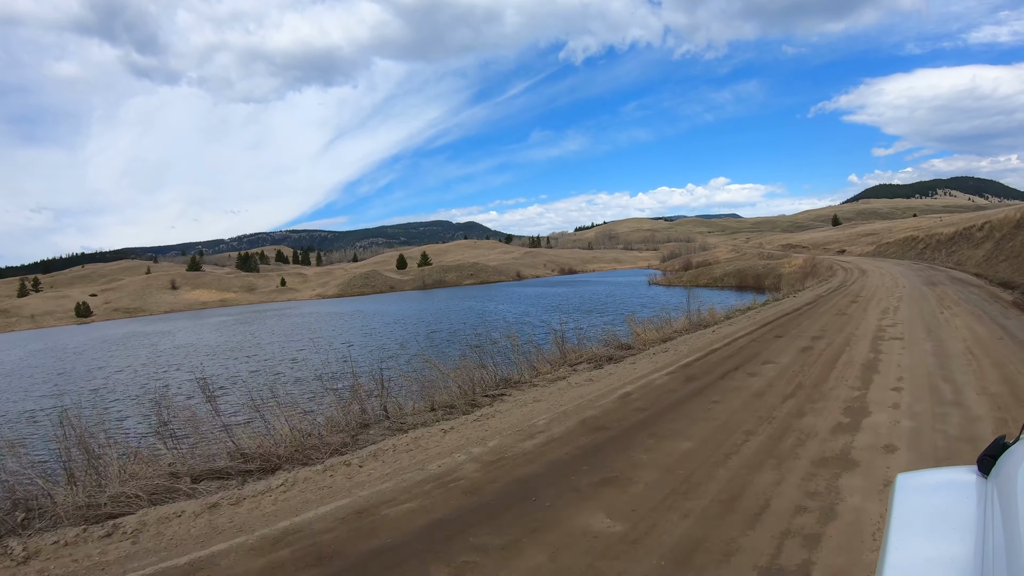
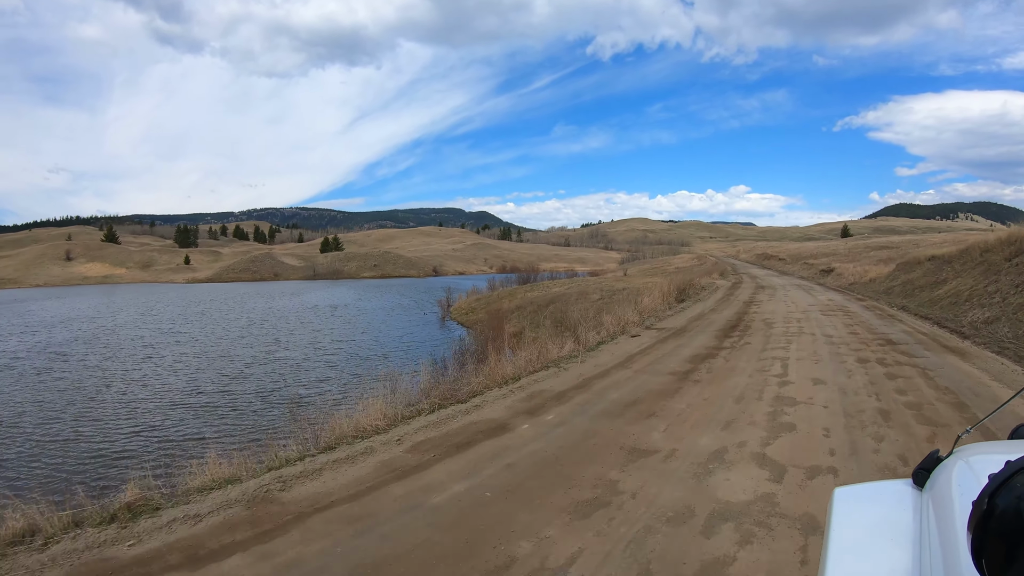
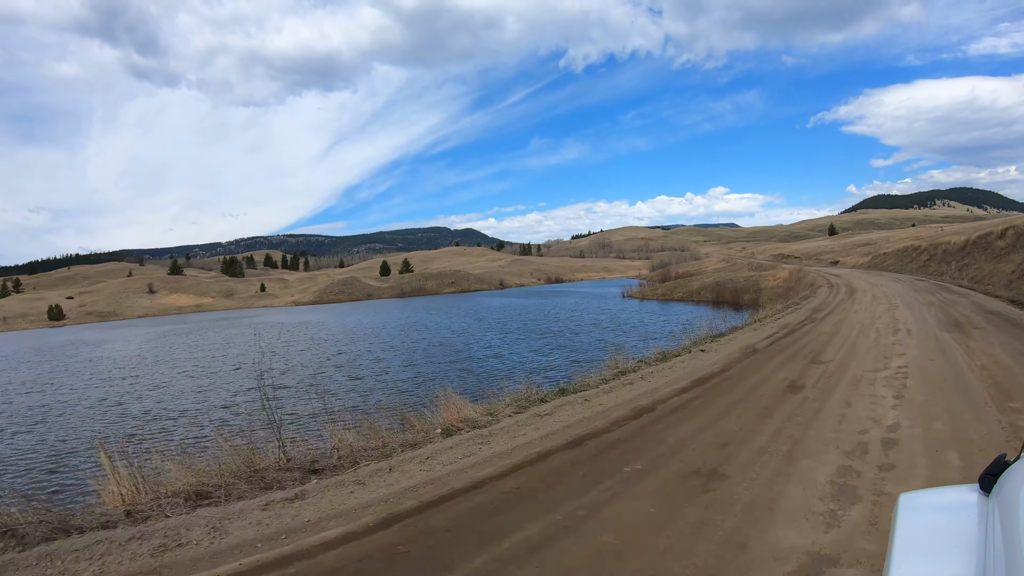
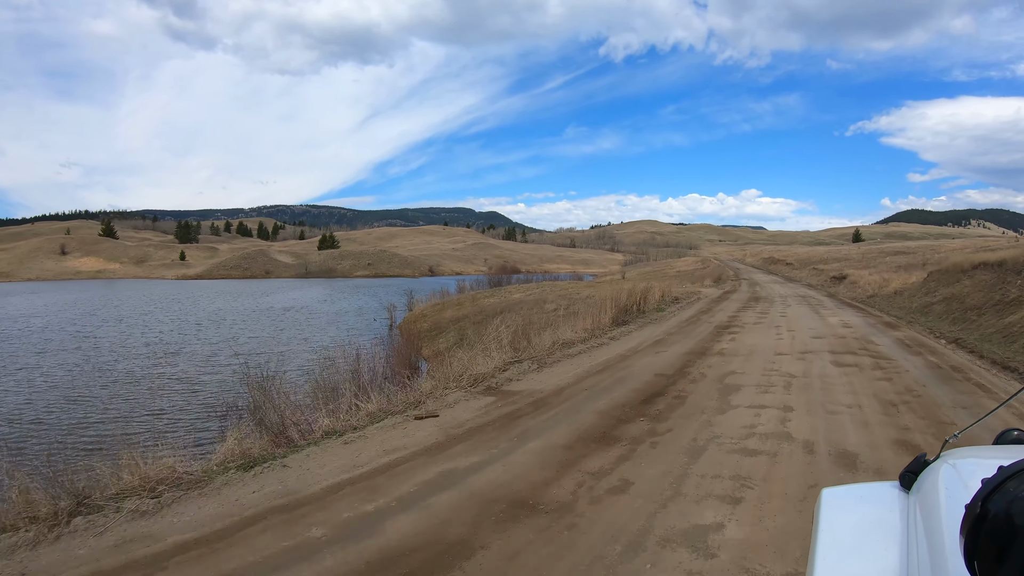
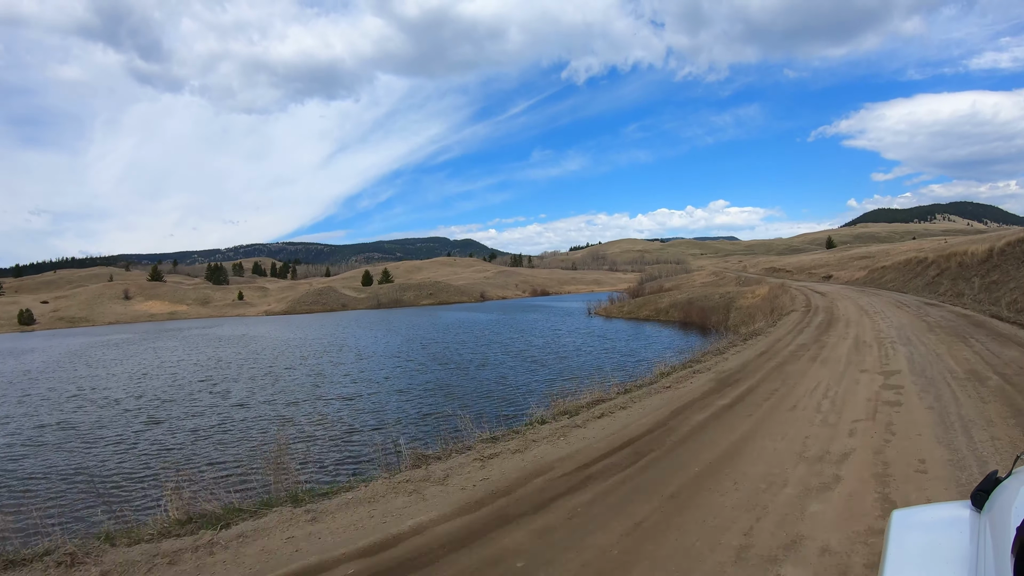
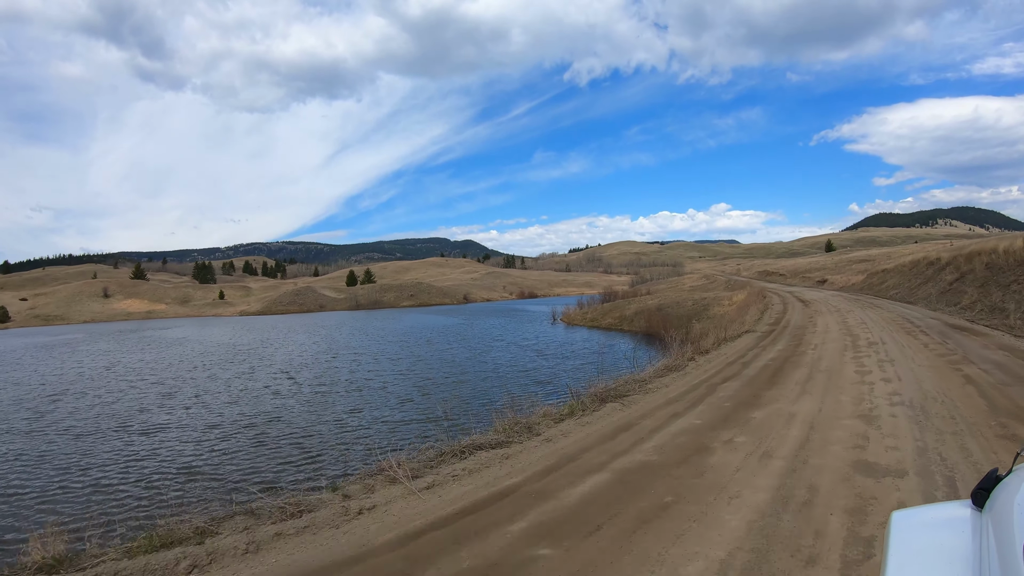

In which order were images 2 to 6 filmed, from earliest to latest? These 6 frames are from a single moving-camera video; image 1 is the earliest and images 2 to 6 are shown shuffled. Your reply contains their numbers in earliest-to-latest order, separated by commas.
3, 5, 6, 2, 4
